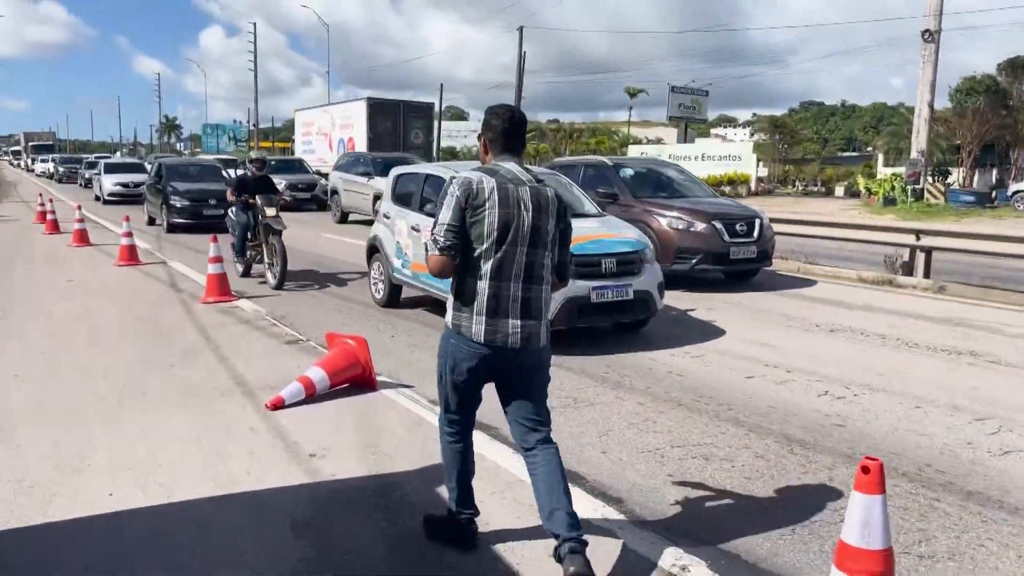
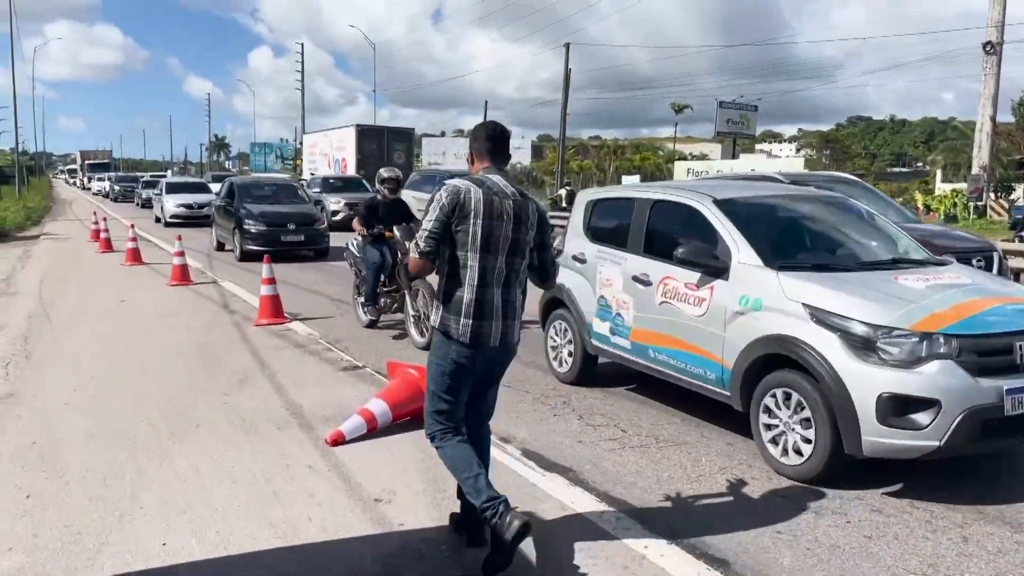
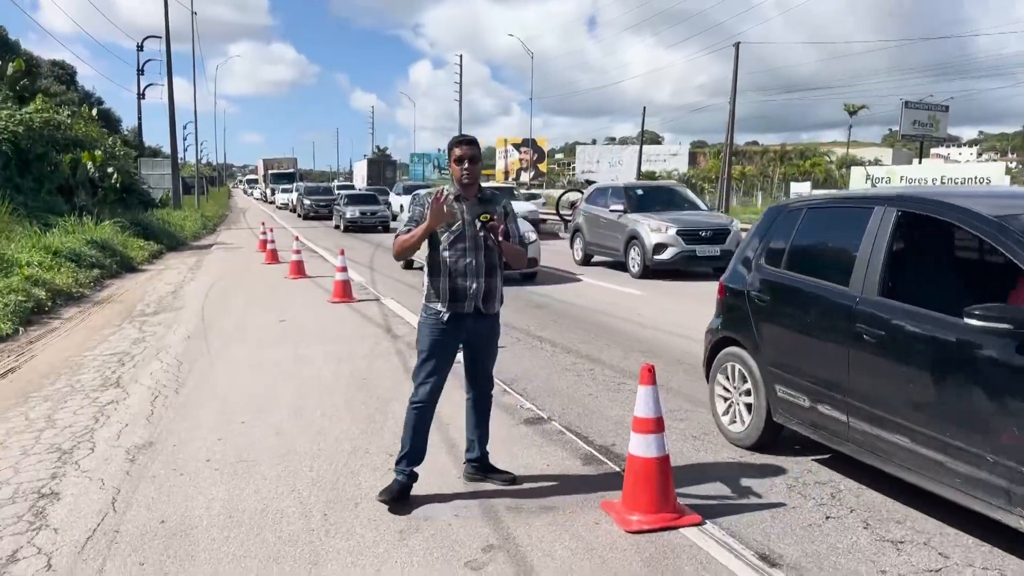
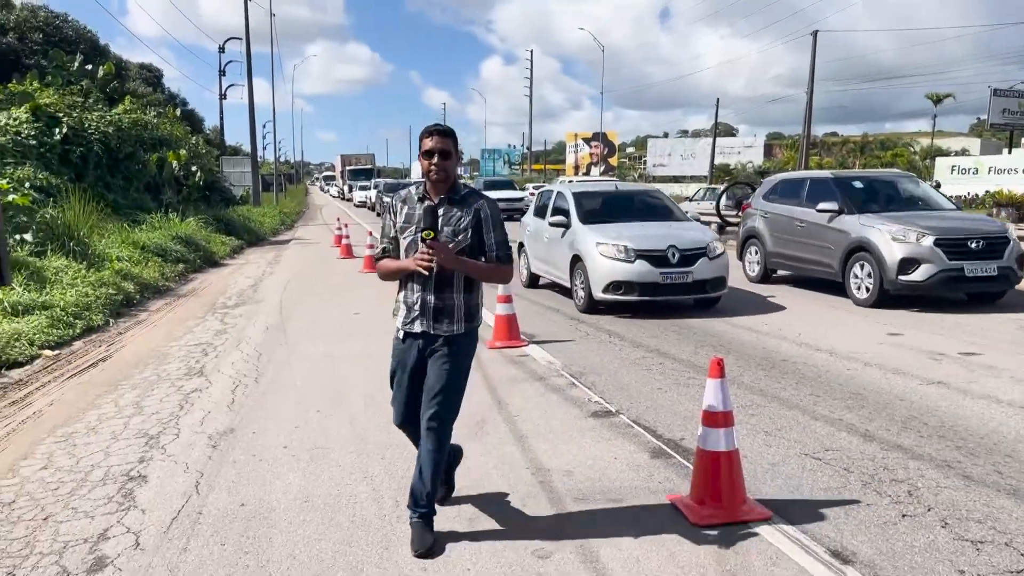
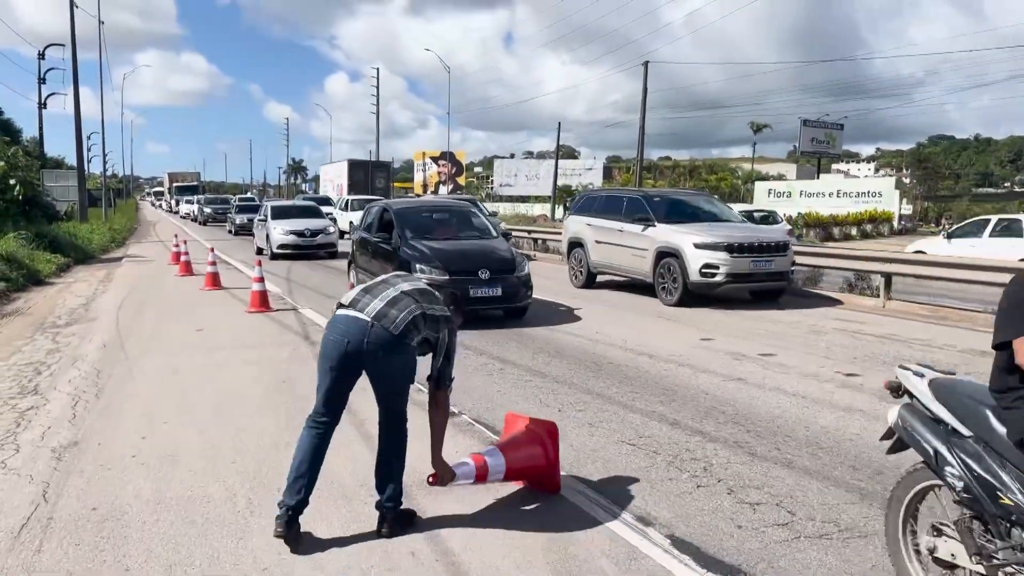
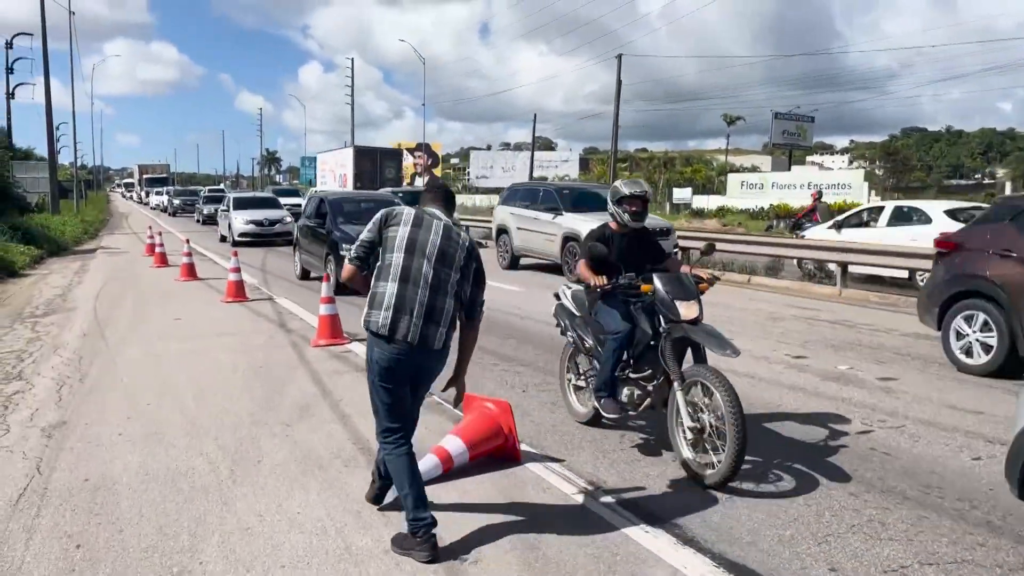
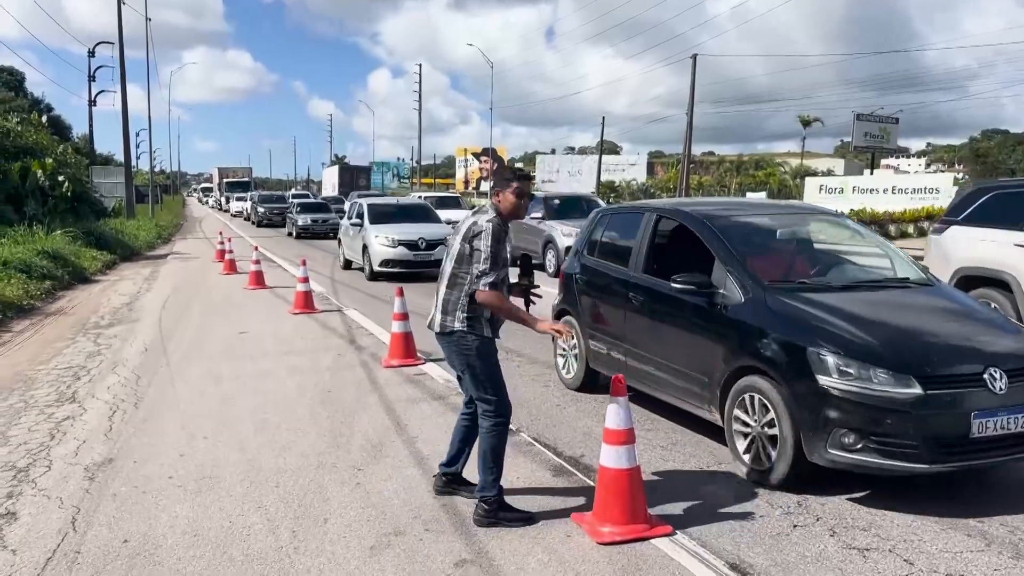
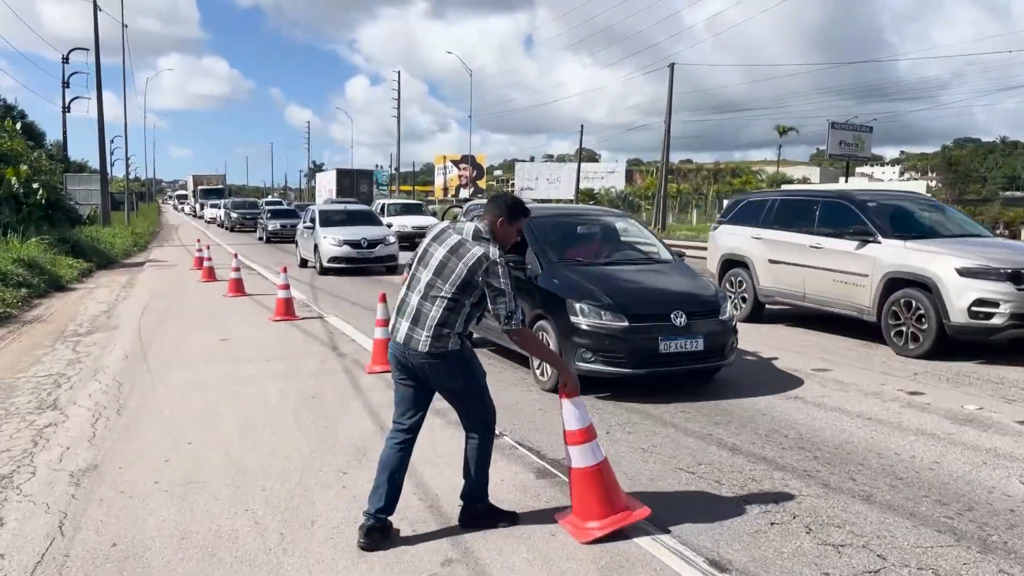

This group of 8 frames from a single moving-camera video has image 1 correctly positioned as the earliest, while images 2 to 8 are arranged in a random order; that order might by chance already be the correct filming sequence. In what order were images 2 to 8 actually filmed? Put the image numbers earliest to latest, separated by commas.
2, 6, 5, 8, 7, 3, 4
